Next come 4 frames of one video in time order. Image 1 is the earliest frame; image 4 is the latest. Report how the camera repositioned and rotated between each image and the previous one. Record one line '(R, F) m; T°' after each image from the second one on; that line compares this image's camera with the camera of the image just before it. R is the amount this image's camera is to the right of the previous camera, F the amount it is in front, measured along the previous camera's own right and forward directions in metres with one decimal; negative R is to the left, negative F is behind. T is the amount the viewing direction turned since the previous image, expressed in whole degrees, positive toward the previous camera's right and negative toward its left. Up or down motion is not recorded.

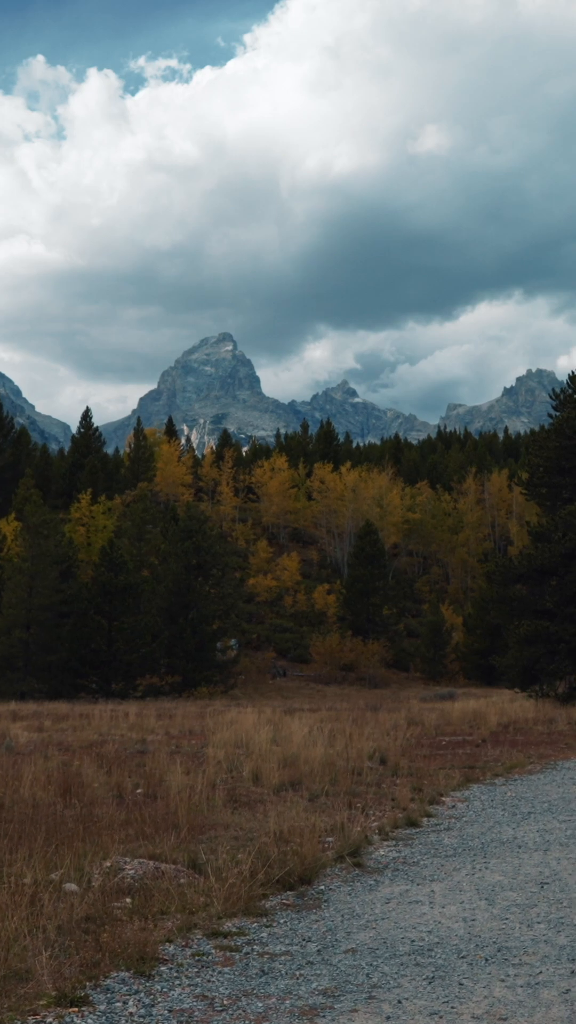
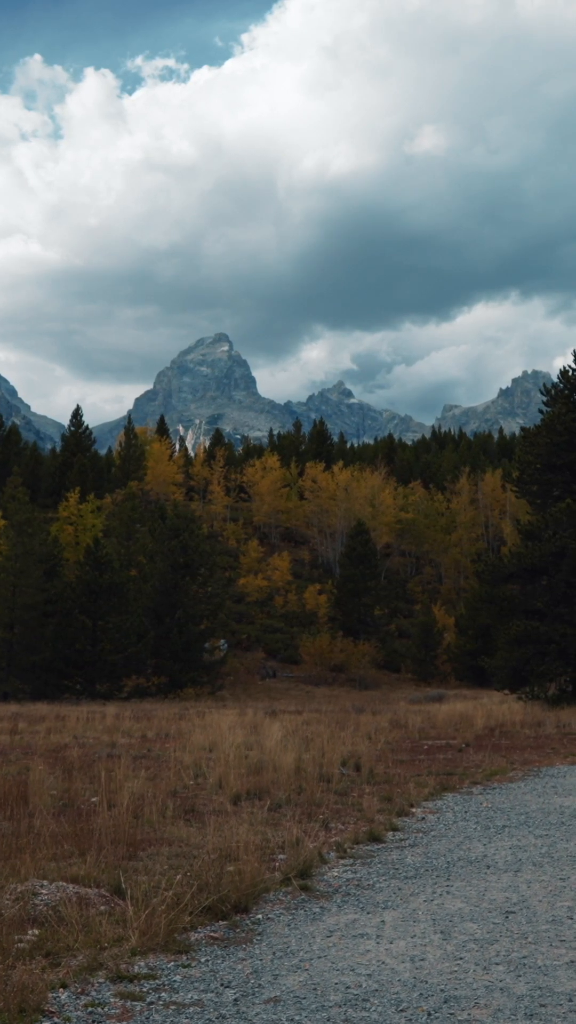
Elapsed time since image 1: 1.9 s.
(+0.4, +0.7) m; 0°
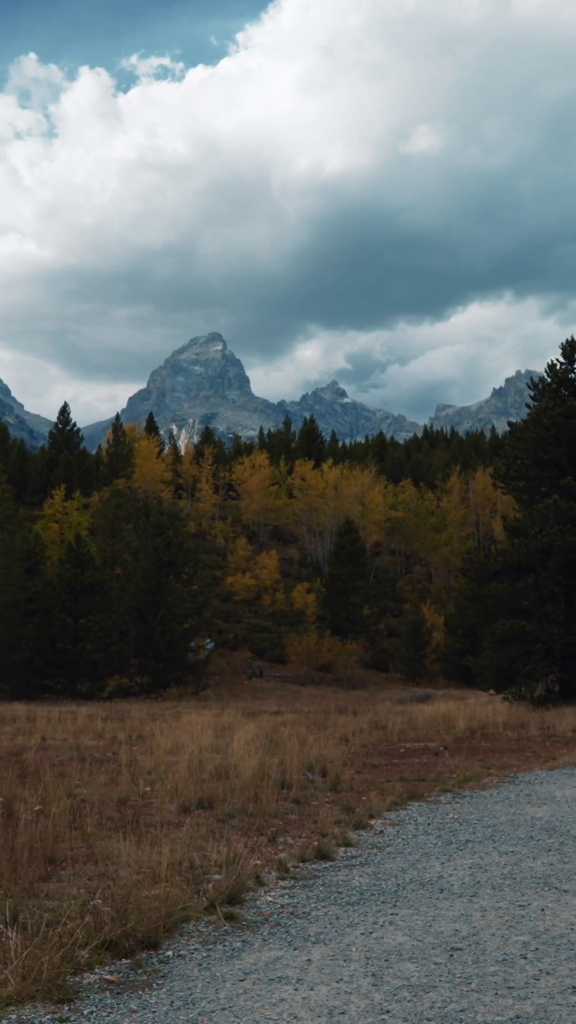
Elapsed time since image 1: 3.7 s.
(+0.5, +0.7) m; 0°
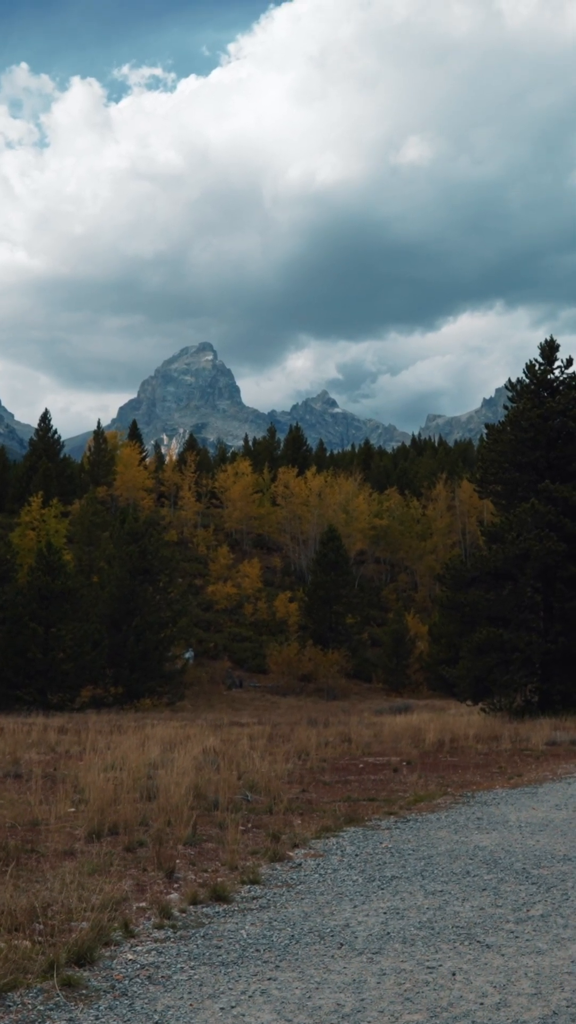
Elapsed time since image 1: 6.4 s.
(+0.8, +0.9) m; +1°
